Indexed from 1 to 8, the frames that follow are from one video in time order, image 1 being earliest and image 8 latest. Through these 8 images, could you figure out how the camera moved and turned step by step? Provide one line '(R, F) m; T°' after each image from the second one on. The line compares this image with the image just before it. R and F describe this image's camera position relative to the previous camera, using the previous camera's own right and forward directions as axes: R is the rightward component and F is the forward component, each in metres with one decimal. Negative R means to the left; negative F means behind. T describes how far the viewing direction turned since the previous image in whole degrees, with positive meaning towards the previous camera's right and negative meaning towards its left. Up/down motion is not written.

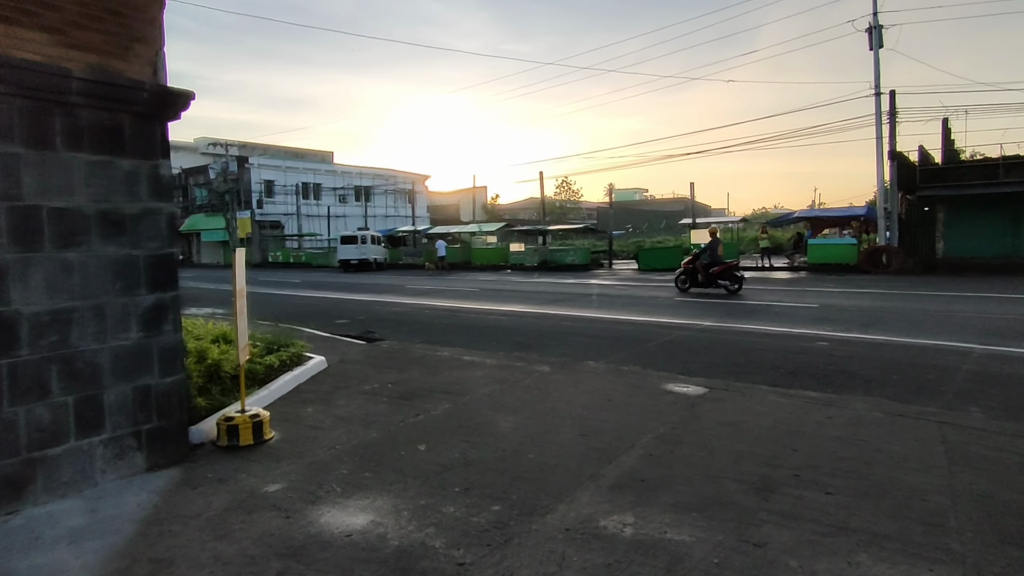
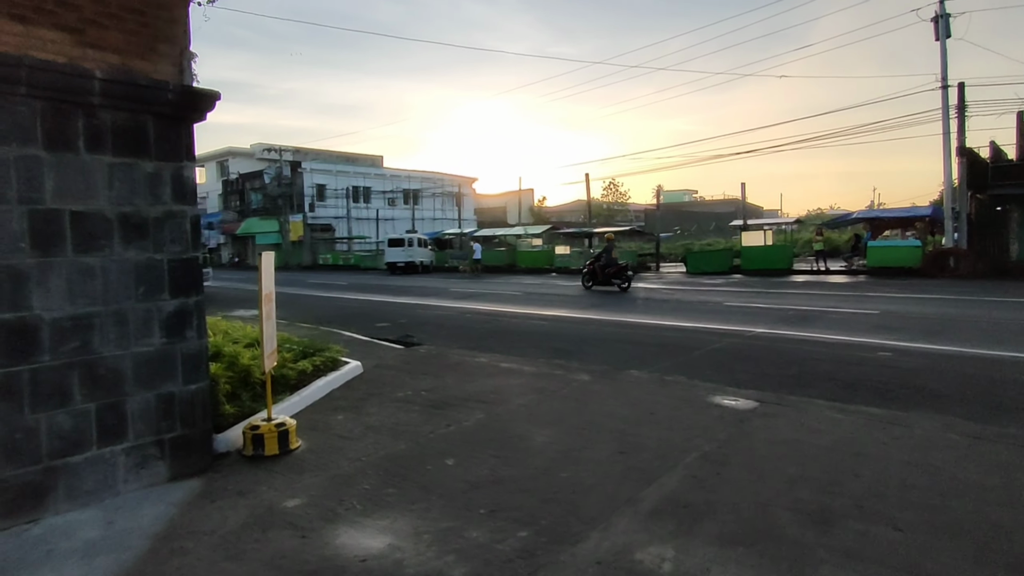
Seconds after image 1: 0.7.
(+0.1, +0.3) m; -4°
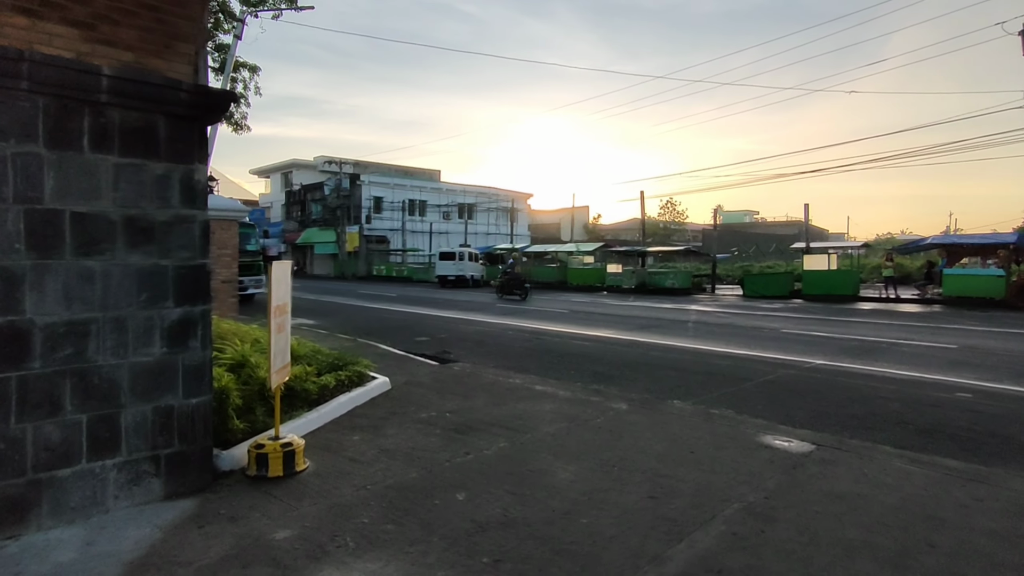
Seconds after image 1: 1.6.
(+0.2, +0.5) m; -5°
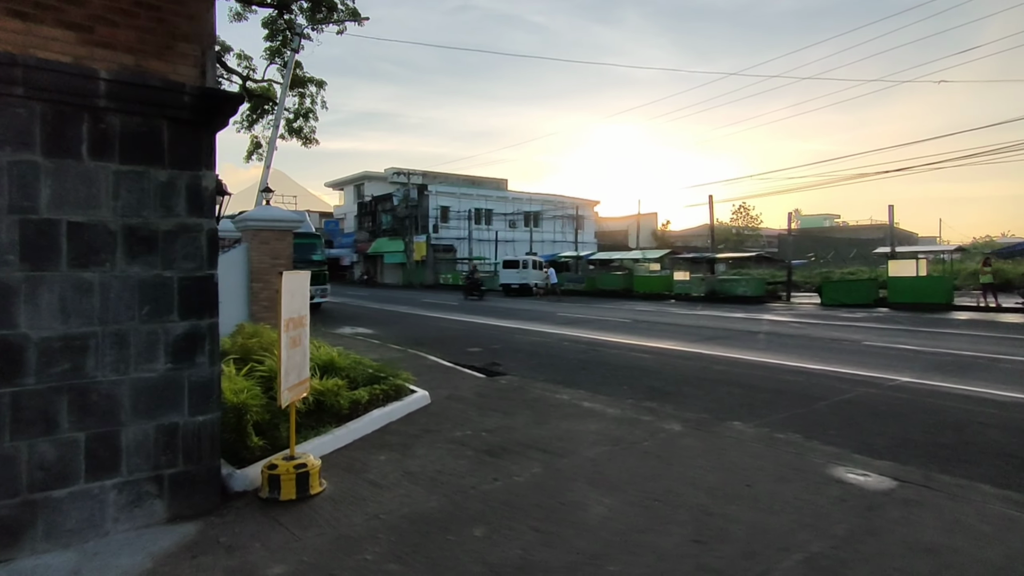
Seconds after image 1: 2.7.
(+0.3, +0.5) m; -6°
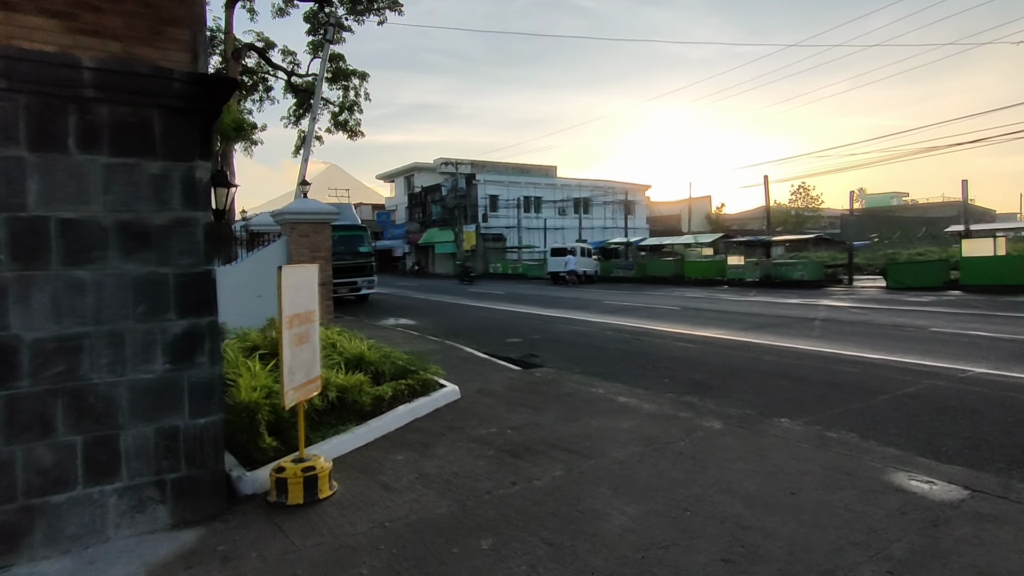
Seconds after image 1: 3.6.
(+0.3, +0.4) m; -5°
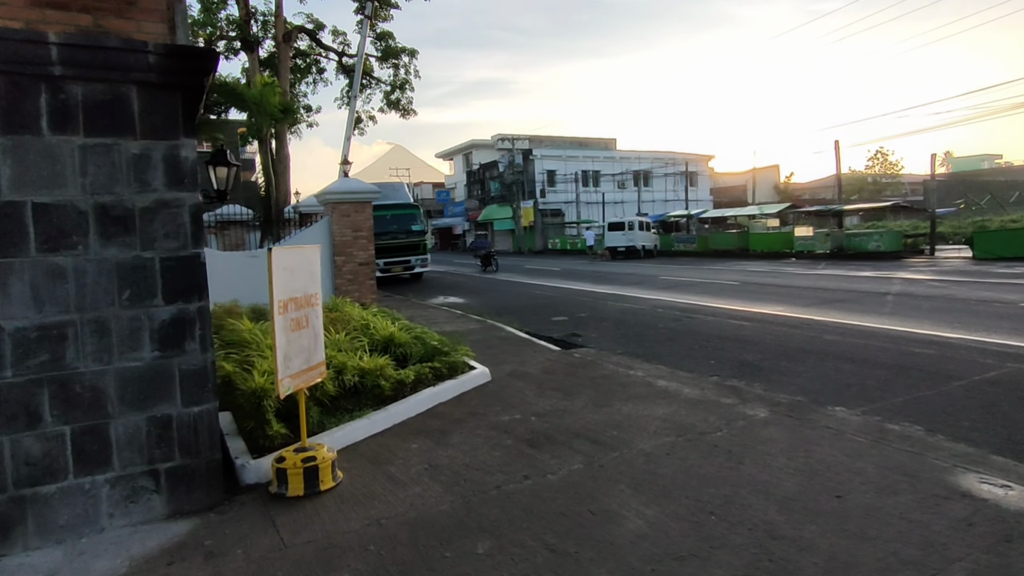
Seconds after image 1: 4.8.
(+0.4, +0.4) m; -6°
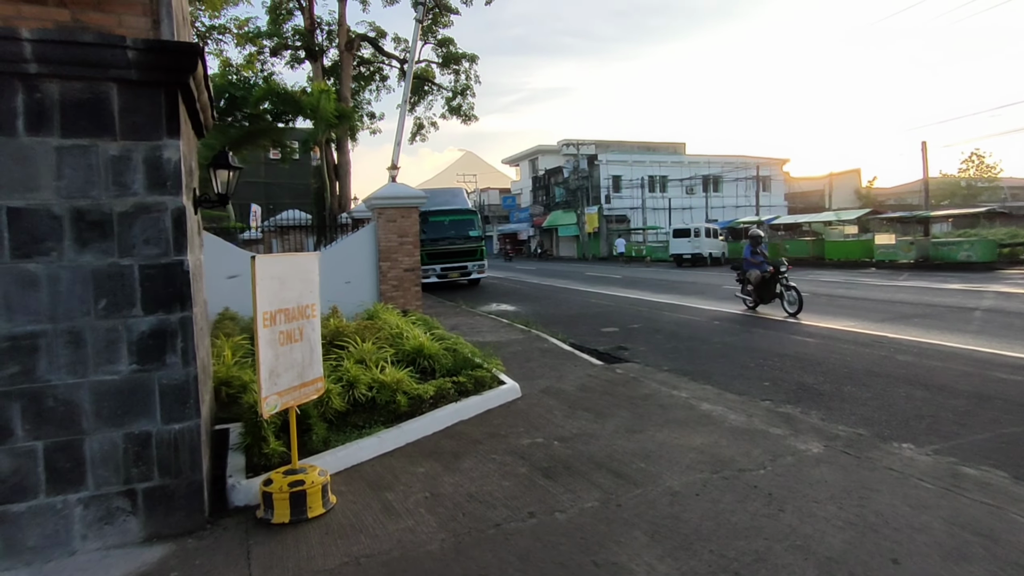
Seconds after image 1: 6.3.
(+0.4, +0.5) m; -6°
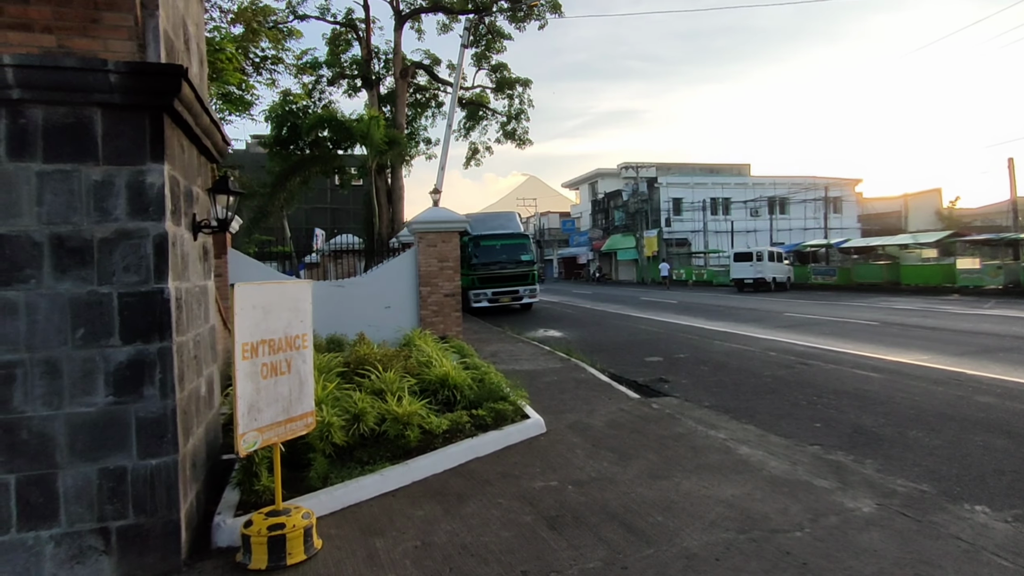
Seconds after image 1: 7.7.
(+0.4, +0.4) m; -6°
